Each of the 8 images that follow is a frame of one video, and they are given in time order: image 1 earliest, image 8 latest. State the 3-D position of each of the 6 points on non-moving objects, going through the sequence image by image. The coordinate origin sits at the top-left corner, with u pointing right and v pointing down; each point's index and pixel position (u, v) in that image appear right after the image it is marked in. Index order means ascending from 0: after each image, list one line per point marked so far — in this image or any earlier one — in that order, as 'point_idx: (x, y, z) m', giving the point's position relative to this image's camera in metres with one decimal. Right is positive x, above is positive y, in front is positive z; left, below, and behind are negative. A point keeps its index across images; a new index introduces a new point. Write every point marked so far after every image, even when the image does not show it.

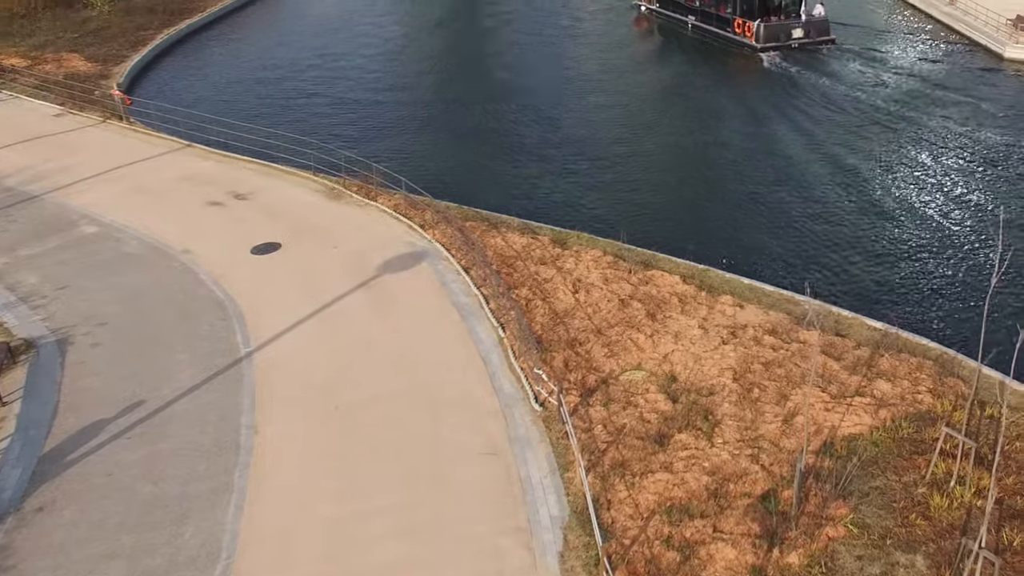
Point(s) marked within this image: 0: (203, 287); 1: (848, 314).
0: (-7.3, +0.1, +13.8) m
1: (+6.9, -0.6, +12.2) m
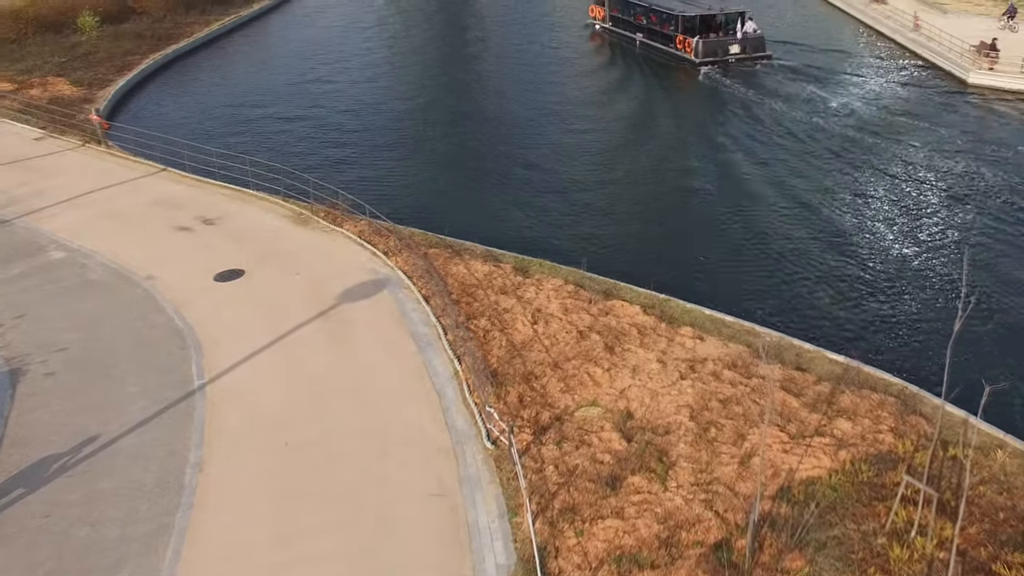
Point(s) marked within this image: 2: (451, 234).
0: (-8.2, -0.6, +13.4) m
1: (+6.1, -1.2, +11.8) m
2: (-2.3, +1.6, +19.5) m
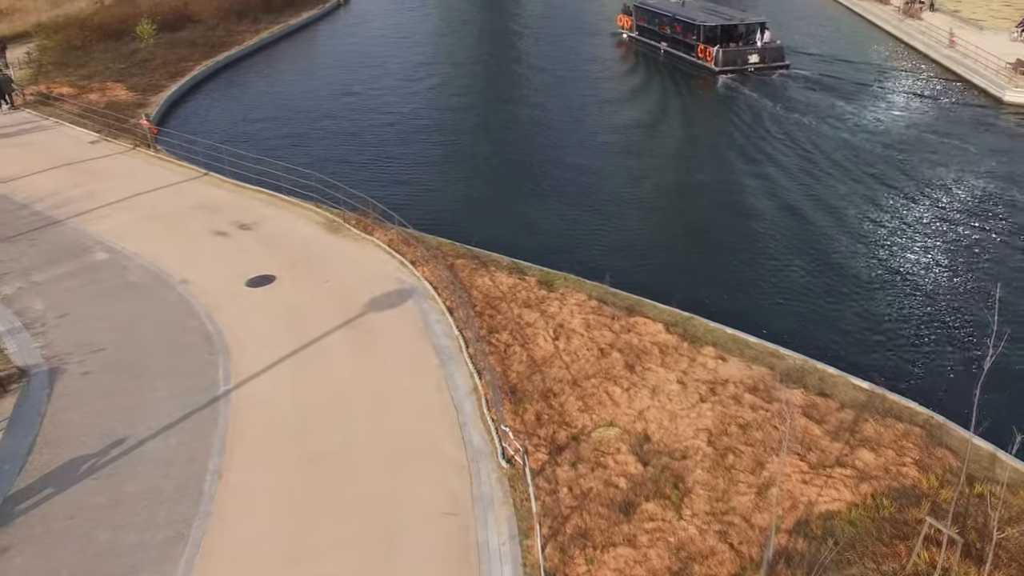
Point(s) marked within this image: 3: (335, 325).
0: (-7.6, -0.7, +13.8) m
1: (+6.5, -1.7, +11.3) m
2: (-1.3, +1.3, +19.6) m
3: (-4.1, -0.9, +13.1) m
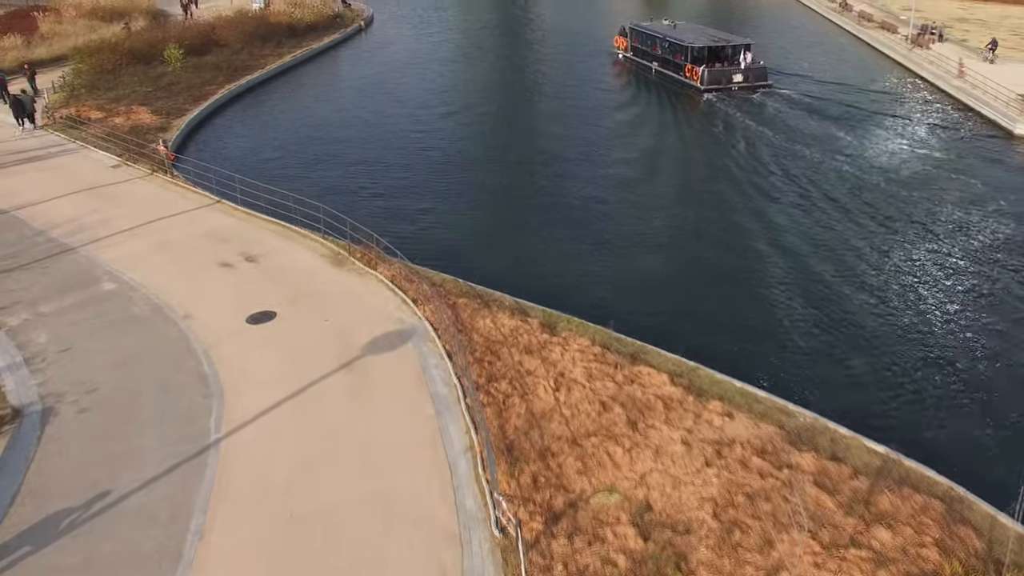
0: (-7.6, -1.7, +13.6) m
1: (+6.5, -2.7, +10.6) m
2: (-1.1, +0.1, +19.2) m
3: (-4.0, -1.8, +12.8) m
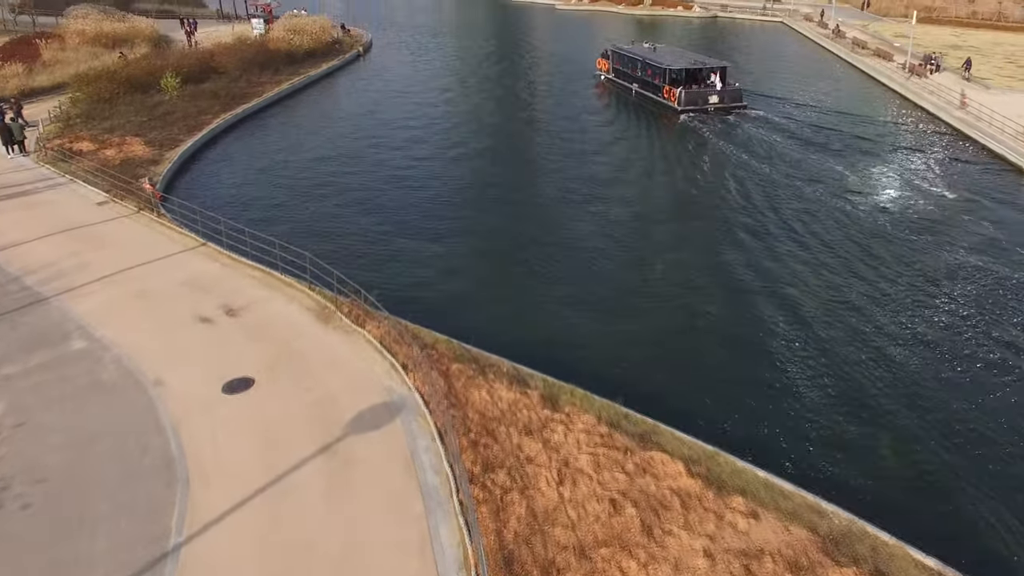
0: (-7.6, -3.2, +12.3) m
1: (+6.4, -4.1, +9.4) m
2: (-1.1, -1.6, +18.0) m
3: (-4.1, -3.3, +11.6) m
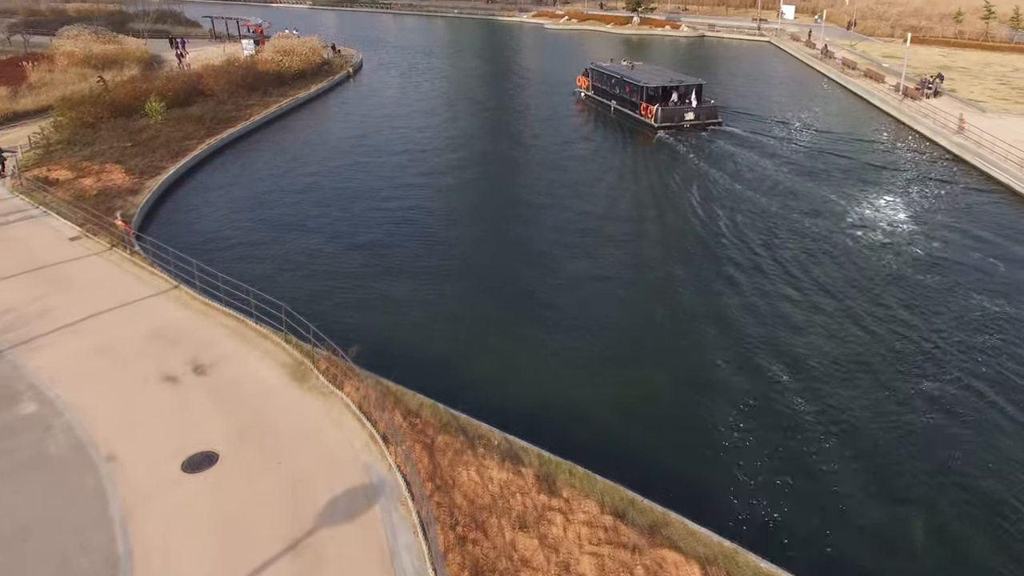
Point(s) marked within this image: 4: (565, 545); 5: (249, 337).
0: (-7.8, -4.6, +10.9) m
1: (+6.3, -5.2, +8.1) m
2: (-1.3, -3.1, +16.7) m
3: (-4.2, -4.6, +10.2) m
4: (+0.9, -4.3, +9.7) m
5: (-8.0, -1.5, +17.5) m
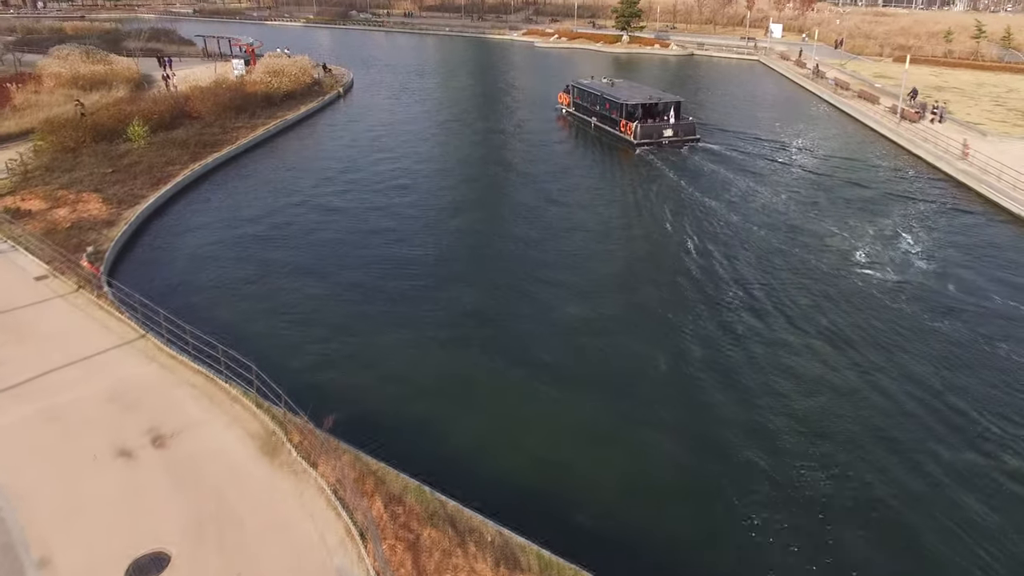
0: (-7.8, -6.0, +9.2) m
1: (+6.3, -6.5, +6.6) m
2: (-1.5, -4.6, +15.2) m
3: (-4.2, -6.0, +8.5) m
4: (+0.9, -5.6, +8.2) m
5: (-8.2, -3.1, +15.9) m
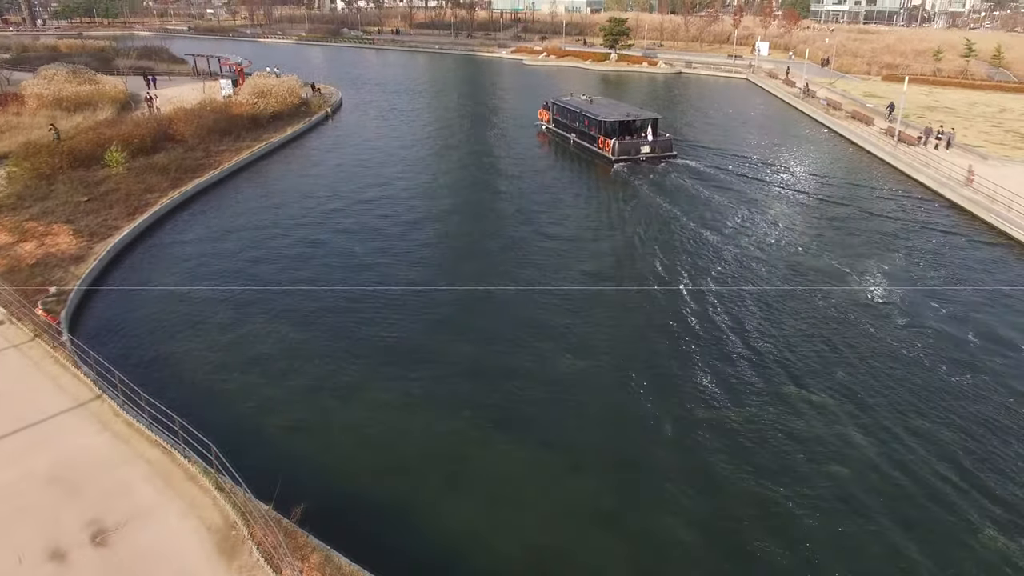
0: (-7.9, -7.5, +7.3) m
1: (+6.3, -7.7, +4.9) m
2: (-1.6, -6.2, +13.4) m
3: (-4.3, -7.4, +6.7) m
4: (+0.9, -6.9, +6.4) m
5: (-8.4, -4.7, +14.0) m
